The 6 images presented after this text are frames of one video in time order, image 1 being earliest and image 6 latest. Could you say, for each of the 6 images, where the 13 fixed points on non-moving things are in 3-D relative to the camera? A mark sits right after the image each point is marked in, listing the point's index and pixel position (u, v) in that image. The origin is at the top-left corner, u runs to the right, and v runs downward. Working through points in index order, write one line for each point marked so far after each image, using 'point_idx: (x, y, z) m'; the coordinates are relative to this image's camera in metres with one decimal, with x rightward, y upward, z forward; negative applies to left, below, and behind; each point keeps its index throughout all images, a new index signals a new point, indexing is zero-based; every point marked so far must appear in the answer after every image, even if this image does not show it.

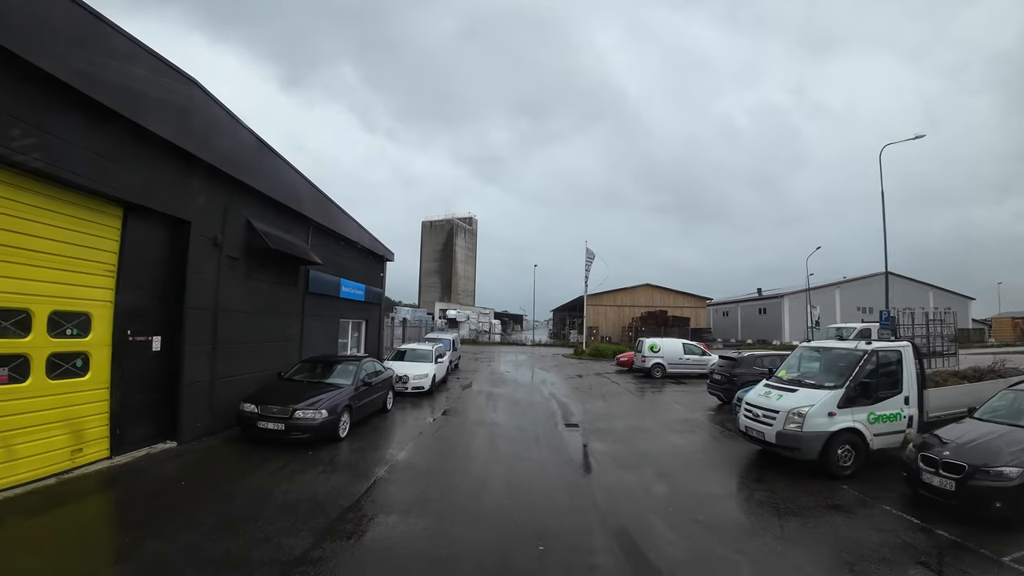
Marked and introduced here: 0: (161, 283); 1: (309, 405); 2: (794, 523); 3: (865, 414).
0: (-4.8, +0.1, +6.3) m
1: (-2.8, -1.6, +6.4) m
2: (+2.9, -2.5, +4.8) m
3: (+4.5, -1.6, +5.8) m
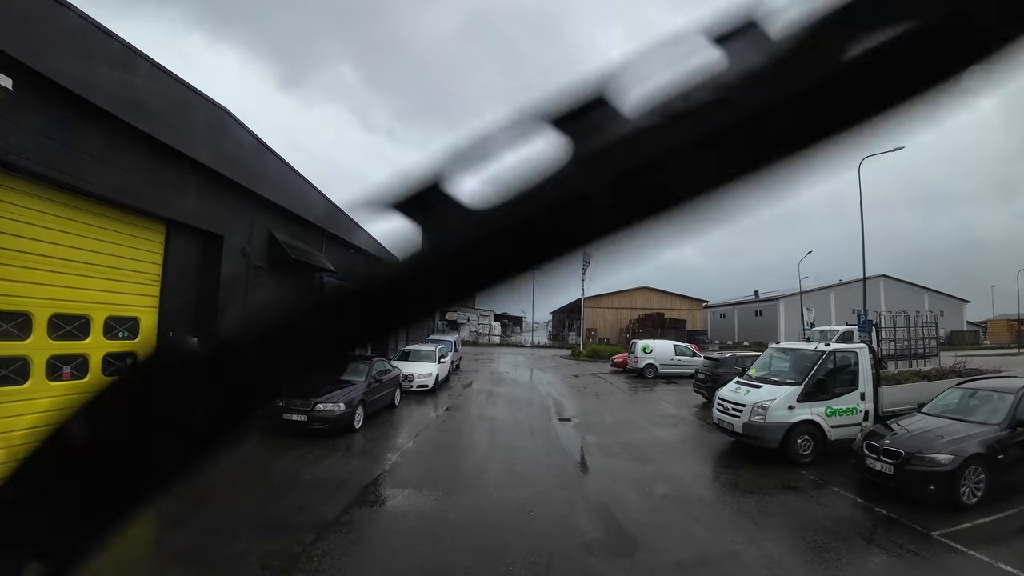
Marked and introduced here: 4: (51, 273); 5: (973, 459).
0: (-4.8, 0.0, +7.0) m
1: (-2.9, -1.7, +7.1) m
2: (+2.9, -2.6, +5.5) m
3: (+4.5, -1.7, +6.6) m
4: (-5.1, +0.2, +5.0) m
5: (+5.1, -1.9, +5.1) m
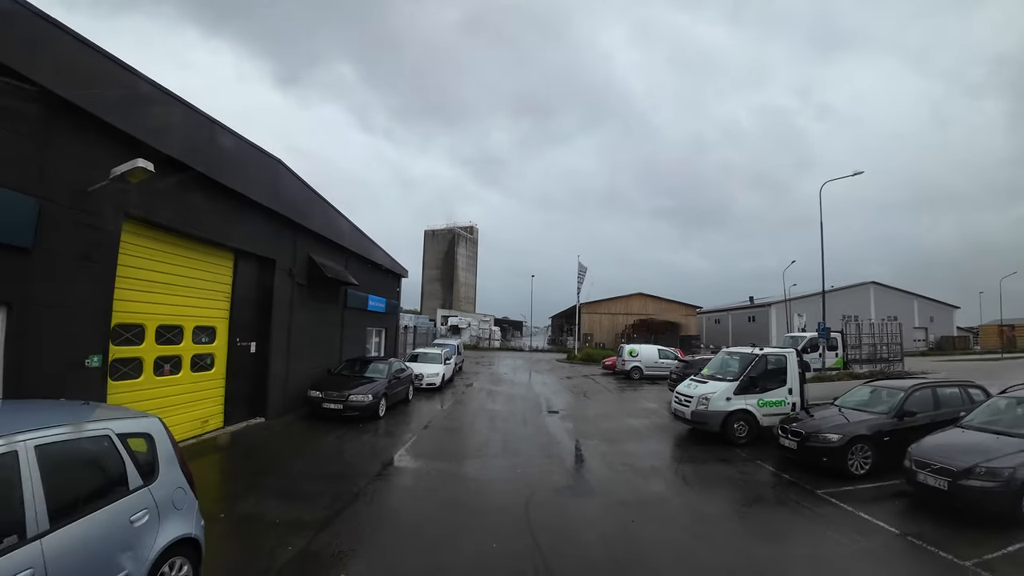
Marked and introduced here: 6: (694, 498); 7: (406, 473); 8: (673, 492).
0: (-4.9, -0.3, +8.7) m
1: (-3.0, -2.0, +8.8) m
2: (+2.8, -2.9, +7.1) m
3: (+4.4, -2.0, +8.2) m
4: (-5.2, -0.1, +6.7) m
5: (+5.1, -2.2, +6.7) m
6: (+2.5, -2.8, +6.1) m
7: (-1.5, -2.6, +6.3) m
8: (+2.2, -2.8, +6.3) m
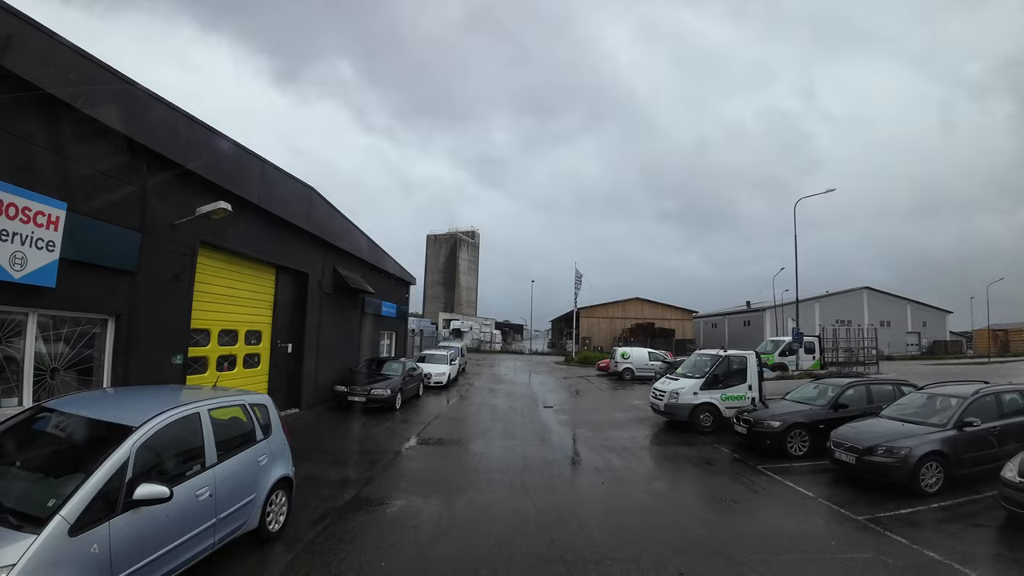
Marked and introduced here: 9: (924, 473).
0: (-4.9, -0.5, +10.1) m
1: (-3.0, -2.2, +10.2) m
2: (+2.7, -3.1, +8.5) m
3: (+4.4, -2.2, +9.6) m
4: (-5.2, -0.3, +8.1) m
5: (+5.0, -2.4, +8.1) m
6: (+2.4, -3.1, +7.5) m
7: (-1.5, -2.8, +7.7) m
8: (+2.2, -3.0, +7.7) m
9: (+5.7, -2.6, +6.3) m
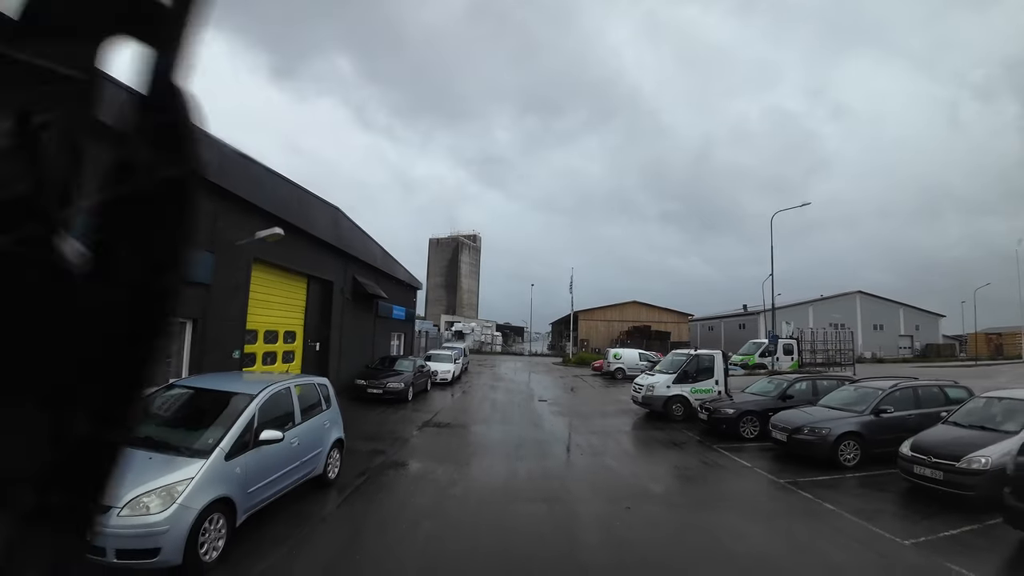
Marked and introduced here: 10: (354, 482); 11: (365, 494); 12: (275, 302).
0: (-4.9, -0.7, +11.6) m
1: (-3.0, -2.4, +11.7) m
2: (+2.7, -3.3, +10.0) m
3: (+4.3, -2.4, +11.0) m
4: (-5.3, -0.4, +9.6) m
5: (+5.0, -2.6, +9.6) m
6: (+2.4, -3.2, +8.9) m
7: (-1.6, -2.9, +9.2) m
8: (+2.1, -3.2, +9.2) m
9: (+5.6, -2.7, +7.8) m
10: (-2.1, -2.6, +6.1) m
11: (-1.9, -2.6, +5.7) m
12: (-5.2, -0.3, +10.0) m
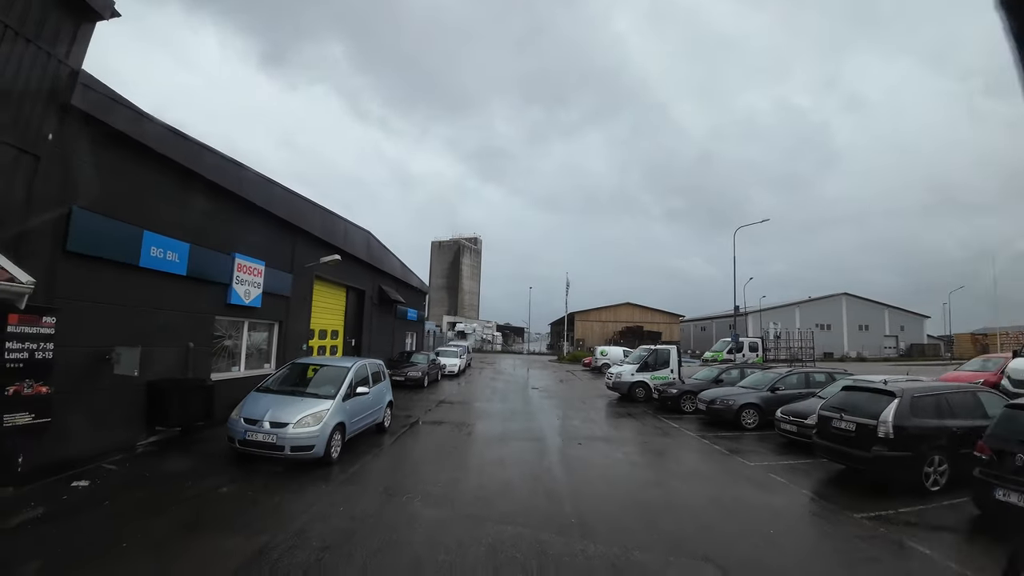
0: (-5.1, -1.0, +14.6) m
1: (-3.2, -2.6, +14.7) m
2: (+2.6, -3.5, +13.0) m
3: (+4.2, -2.7, +14.0) m
4: (-5.4, -0.7, +12.6) m
5: (+4.8, -2.9, +12.5) m
6: (+2.2, -3.5, +11.9) m
7: (-1.7, -3.2, +12.2) m
8: (+2.0, -3.5, +12.1) m
9: (+5.5, -3.0, +10.7) m
10: (-2.2, -2.8, +9.1) m
11: (-2.0, -2.9, +8.7) m
12: (-5.3, -0.6, +13.0) m
